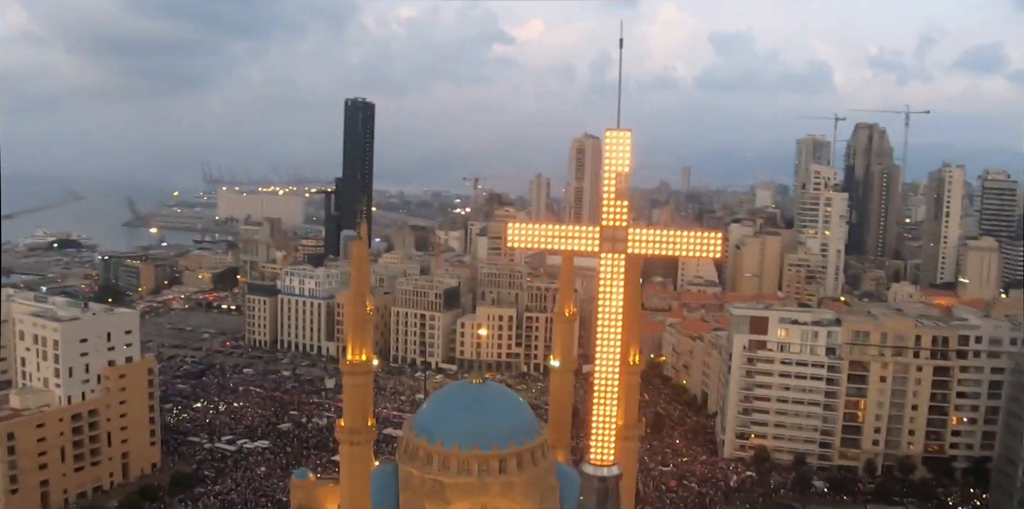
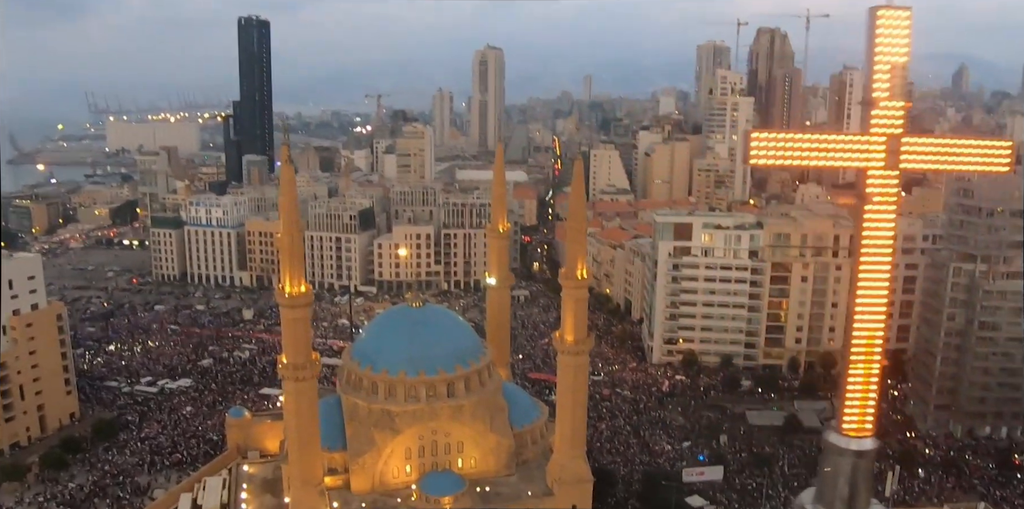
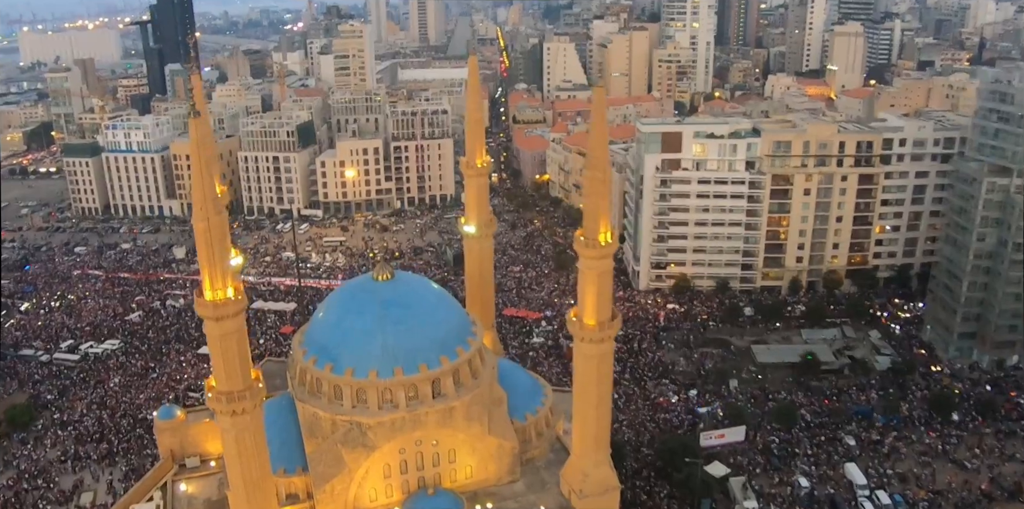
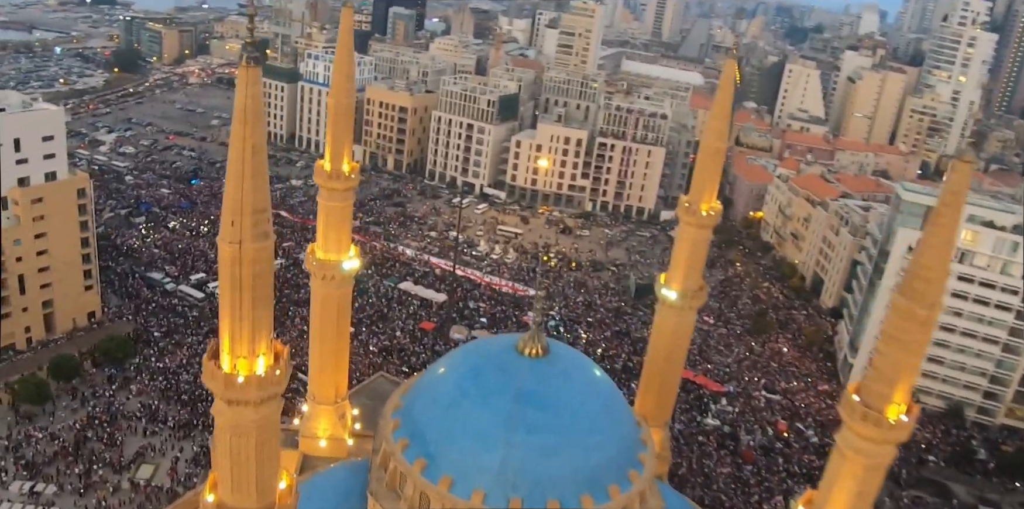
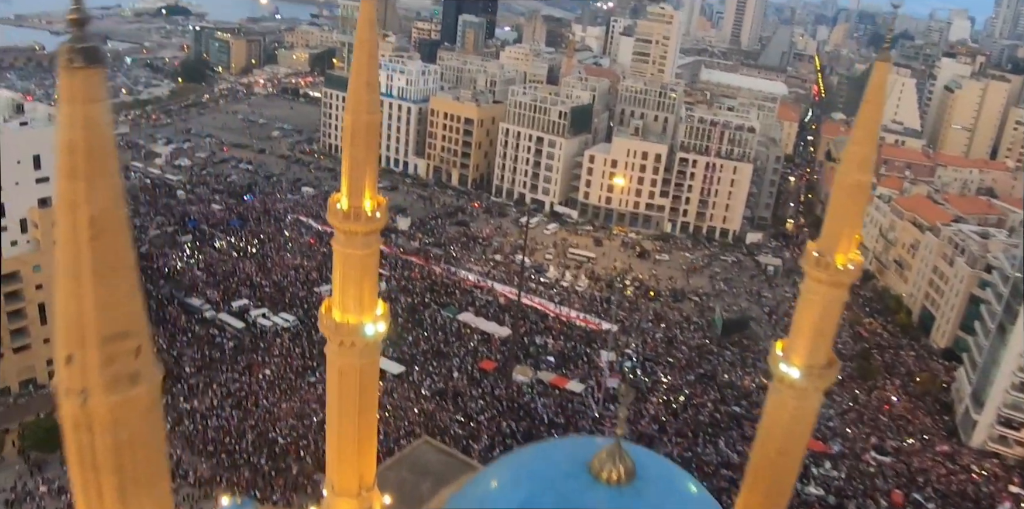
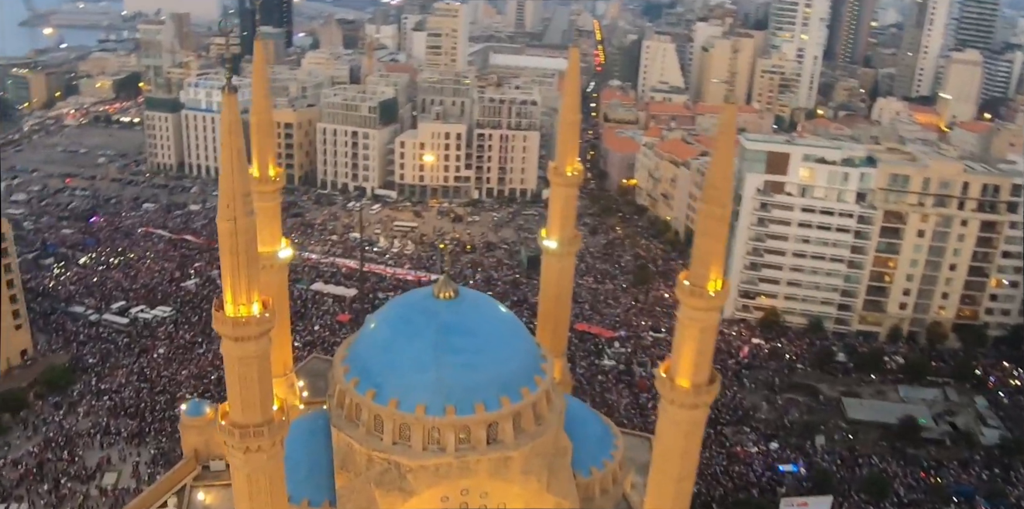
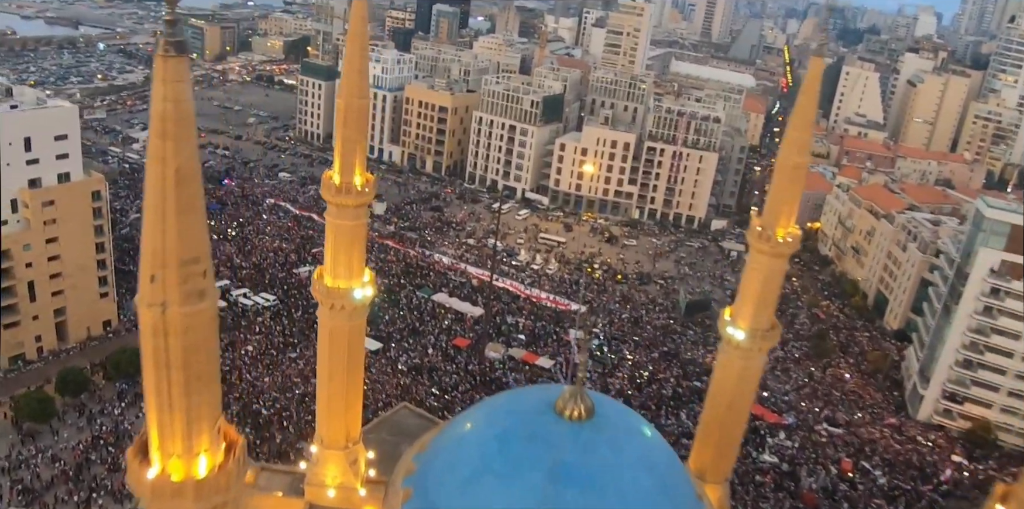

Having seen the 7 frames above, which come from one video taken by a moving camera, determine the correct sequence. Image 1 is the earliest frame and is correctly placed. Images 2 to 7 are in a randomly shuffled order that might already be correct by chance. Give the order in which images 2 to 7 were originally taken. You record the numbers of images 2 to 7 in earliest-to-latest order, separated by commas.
2, 3, 6, 4, 7, 5
